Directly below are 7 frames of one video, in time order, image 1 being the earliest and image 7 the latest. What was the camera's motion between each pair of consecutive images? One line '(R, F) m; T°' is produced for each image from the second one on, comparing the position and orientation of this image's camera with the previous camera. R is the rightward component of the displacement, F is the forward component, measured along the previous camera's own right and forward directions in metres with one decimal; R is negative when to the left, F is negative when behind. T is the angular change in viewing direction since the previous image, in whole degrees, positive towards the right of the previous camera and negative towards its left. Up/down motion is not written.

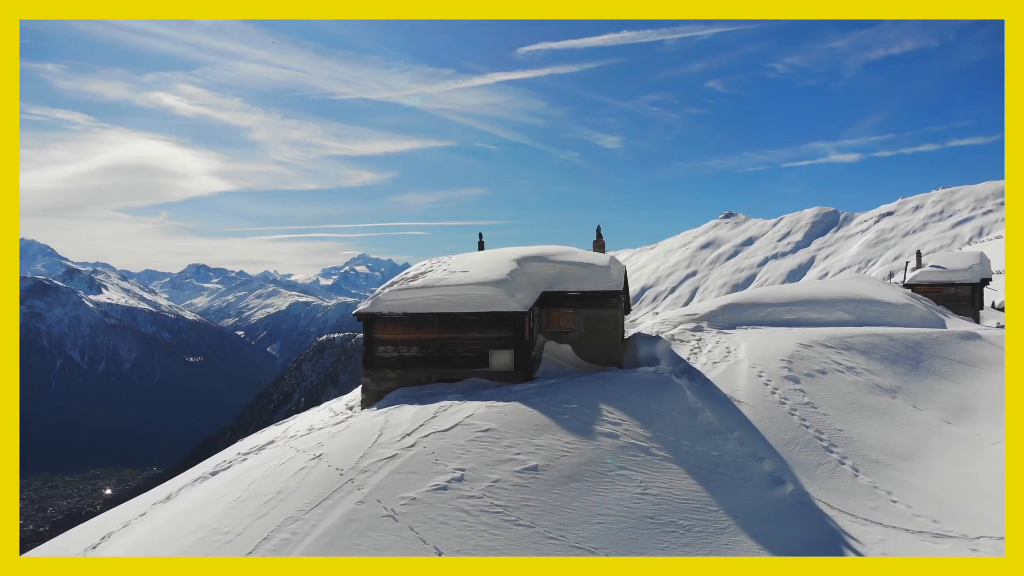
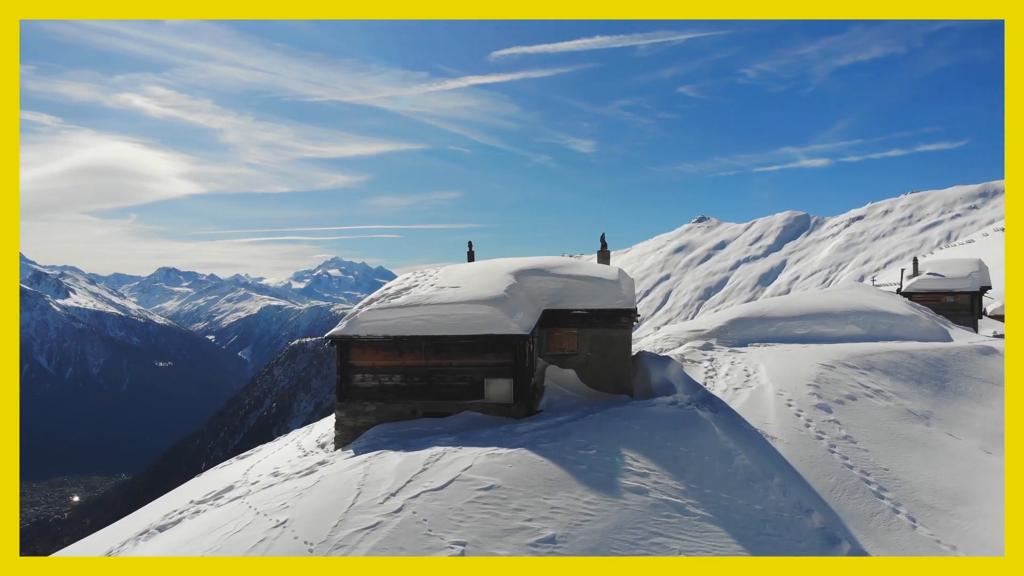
(-0.5, +2.6) m; +2°
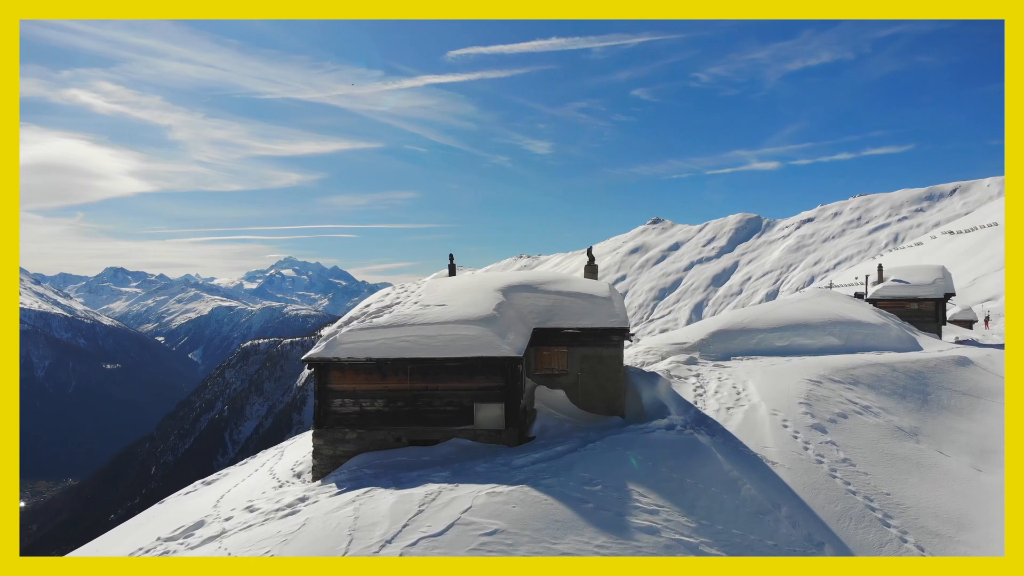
(-0.6, +0.9) m; +3°
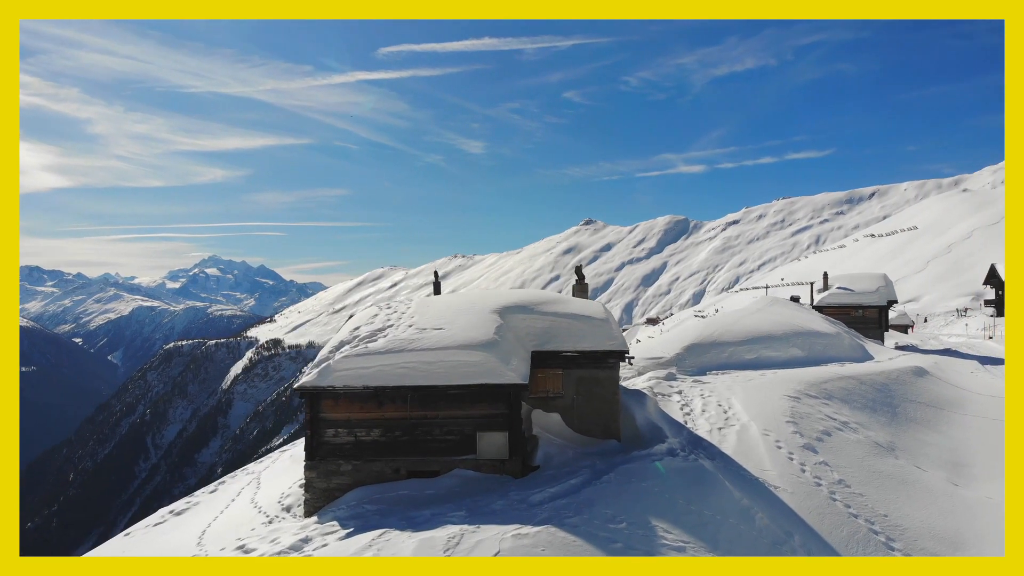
(-1.3, +0.6) m; +5°
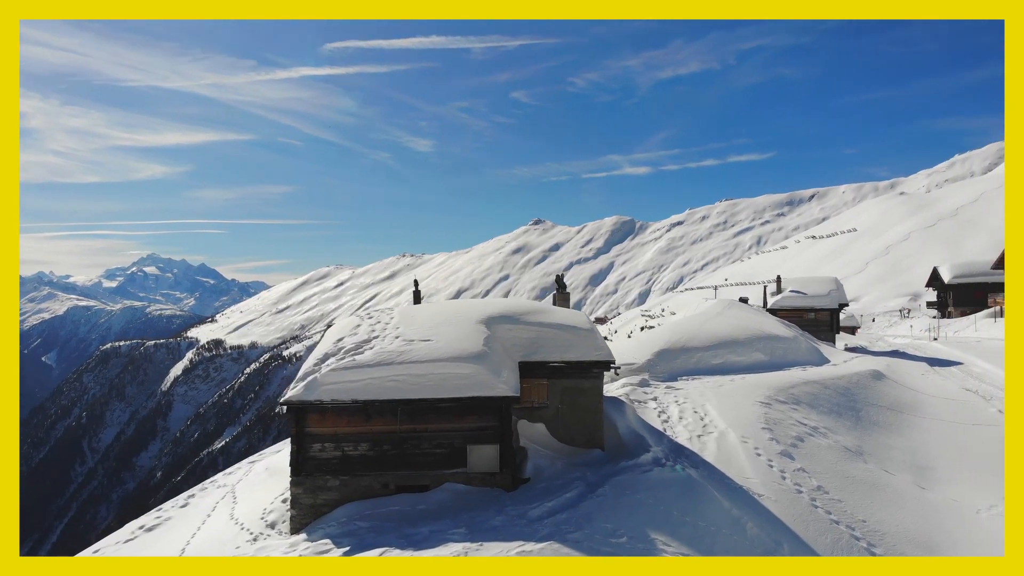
(-0.8, +0.1) m; +4°
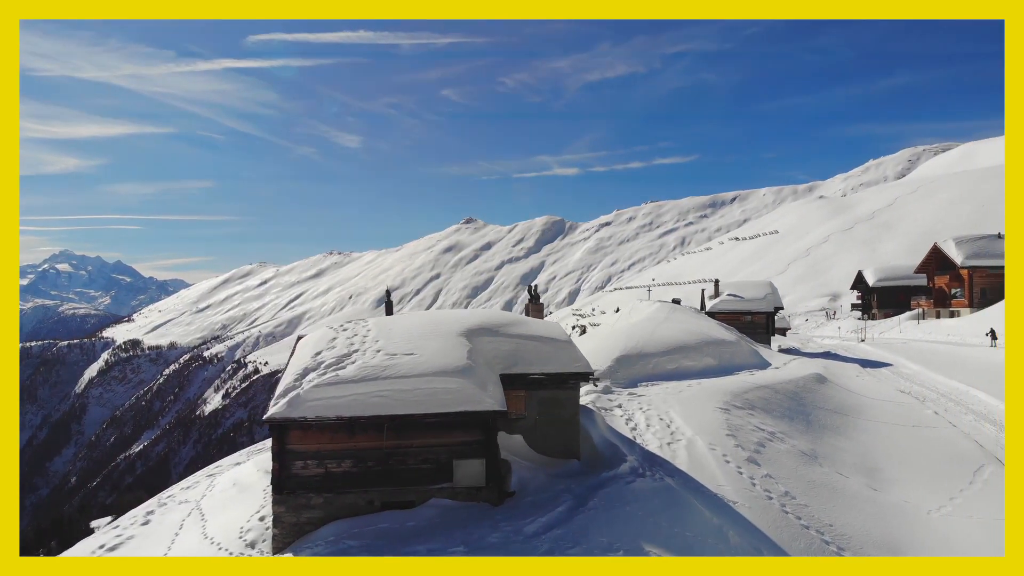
(-1.0, 0.0) m; +5°
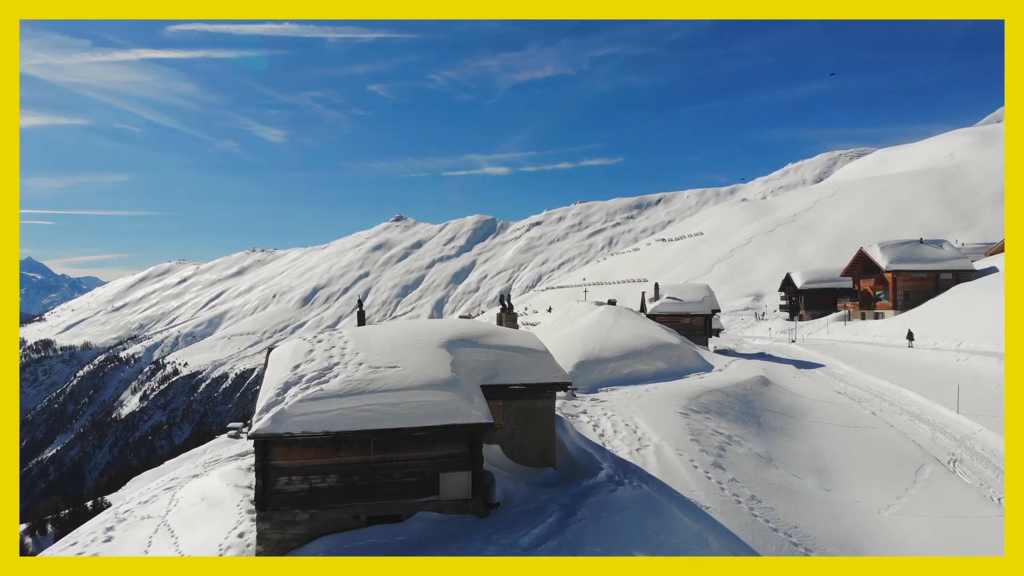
(-1.0, -0.1) m; +5°
